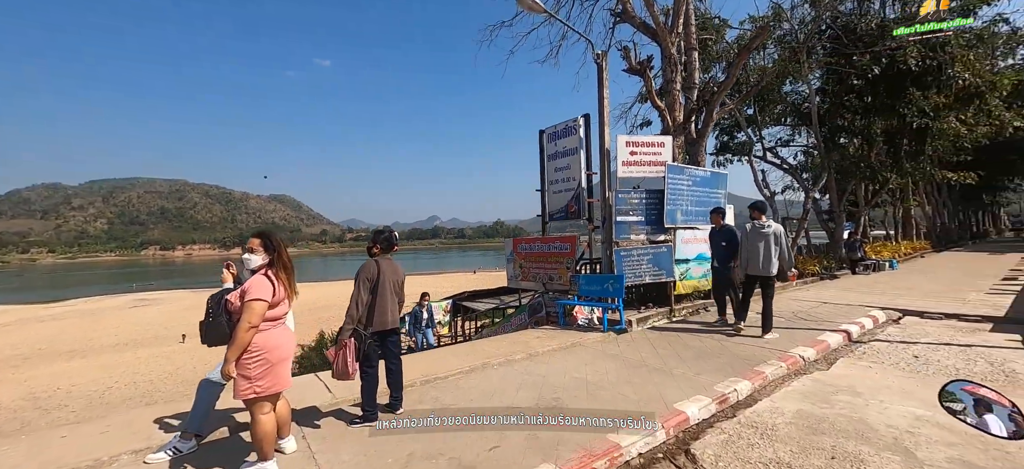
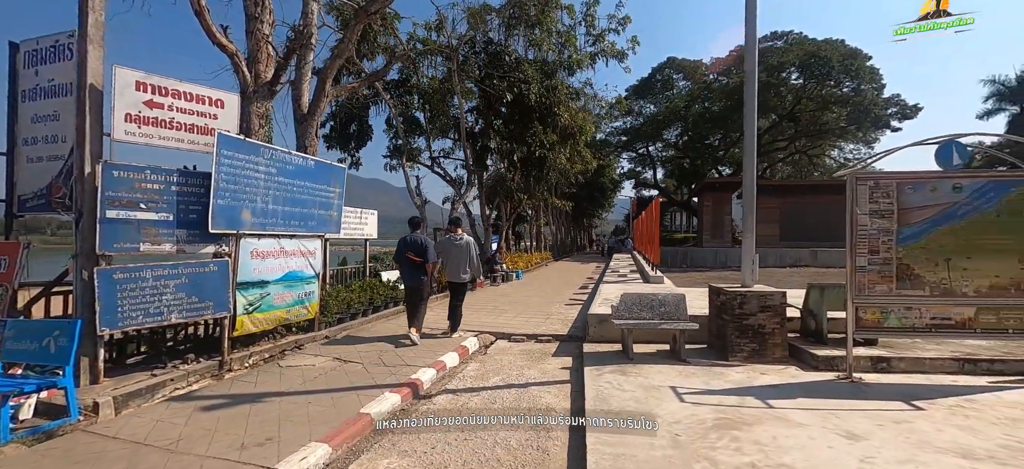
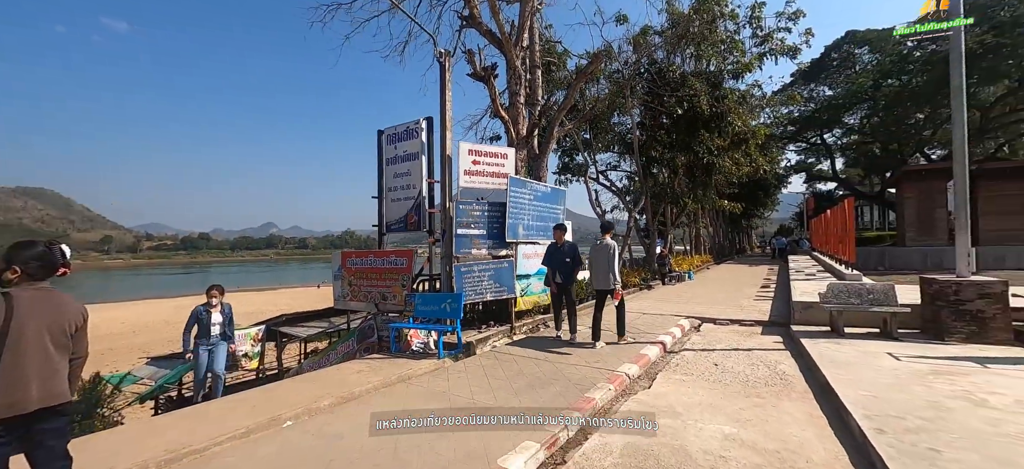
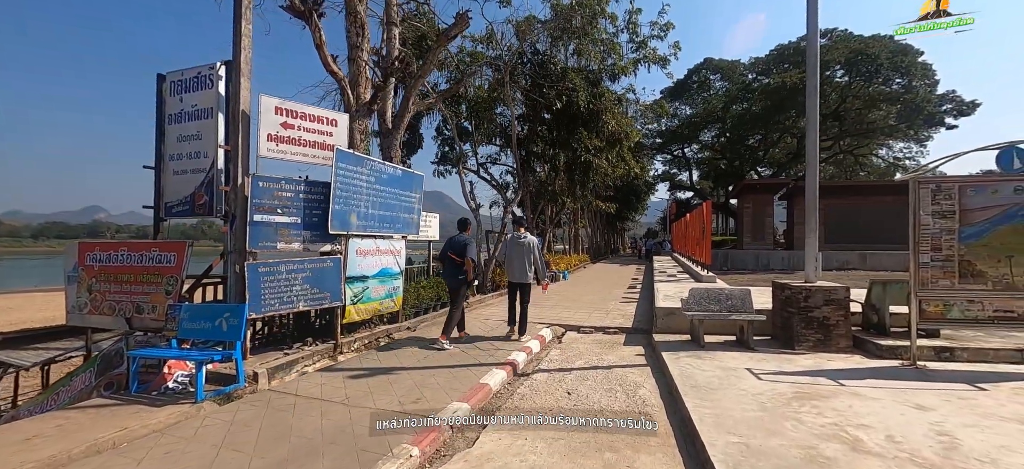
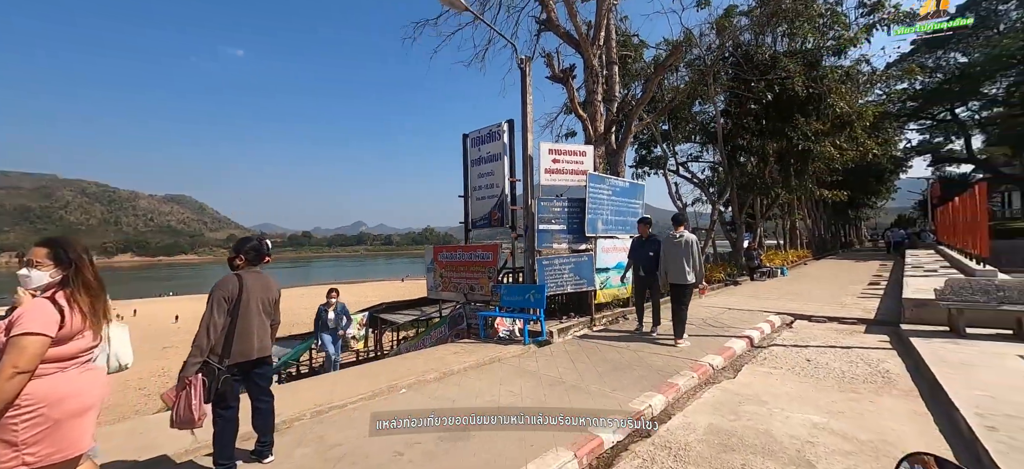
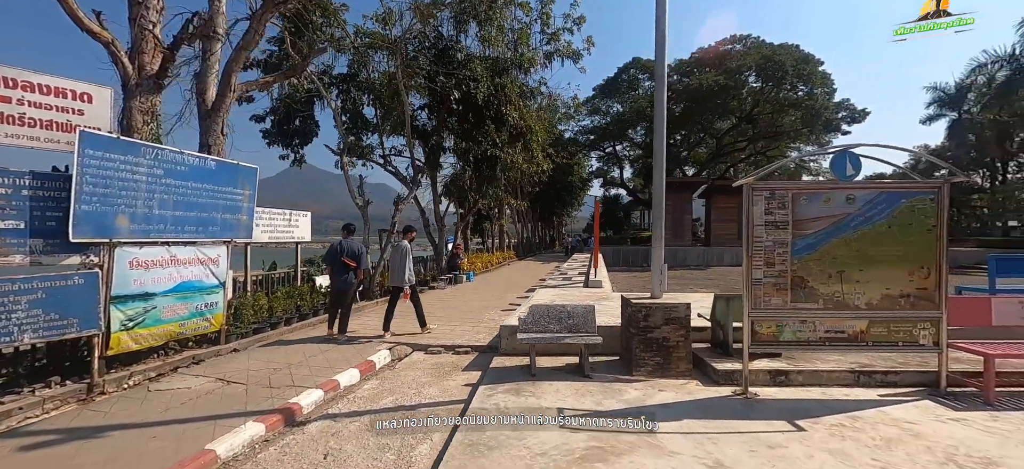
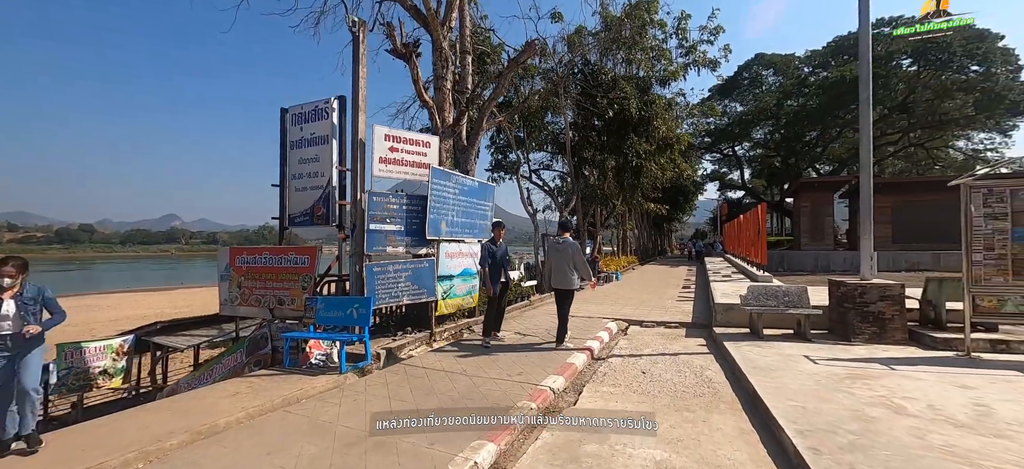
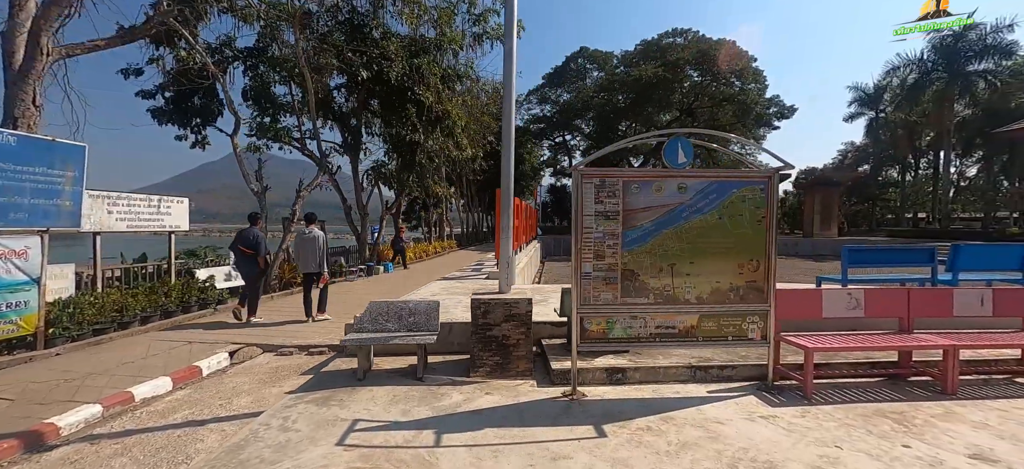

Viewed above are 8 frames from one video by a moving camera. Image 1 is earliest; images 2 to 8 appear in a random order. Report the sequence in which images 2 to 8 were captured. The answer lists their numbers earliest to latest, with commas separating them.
5, 3, 7, 4, 2, 6, 8
